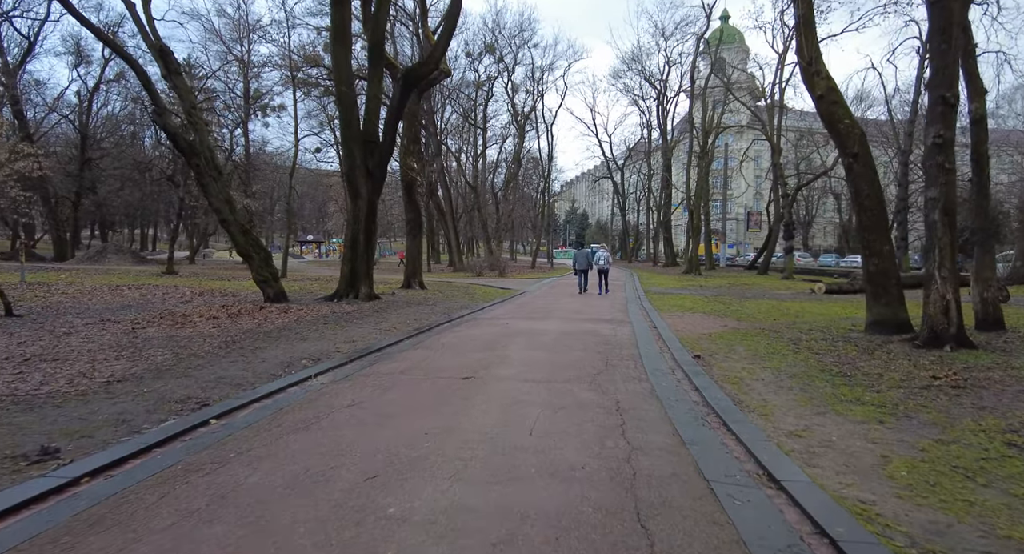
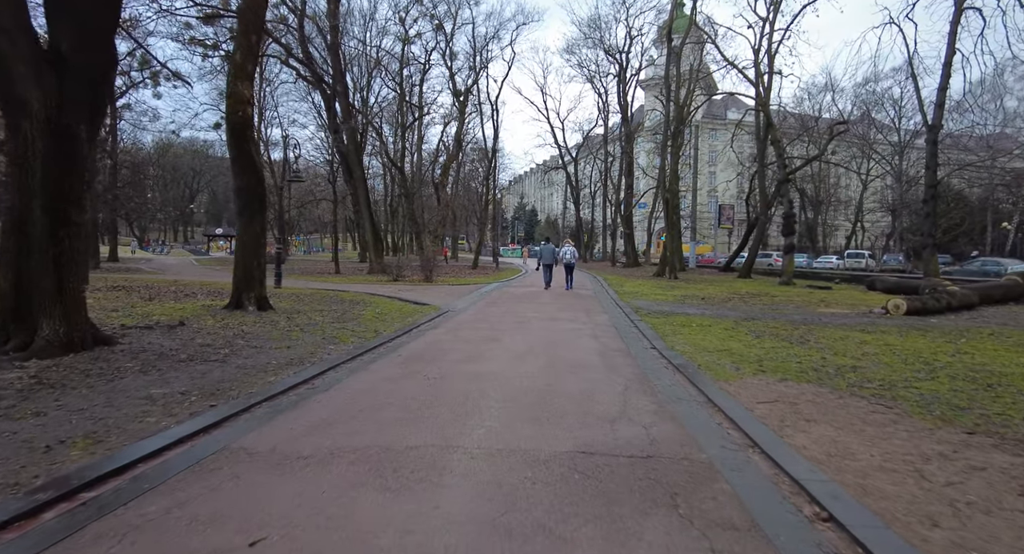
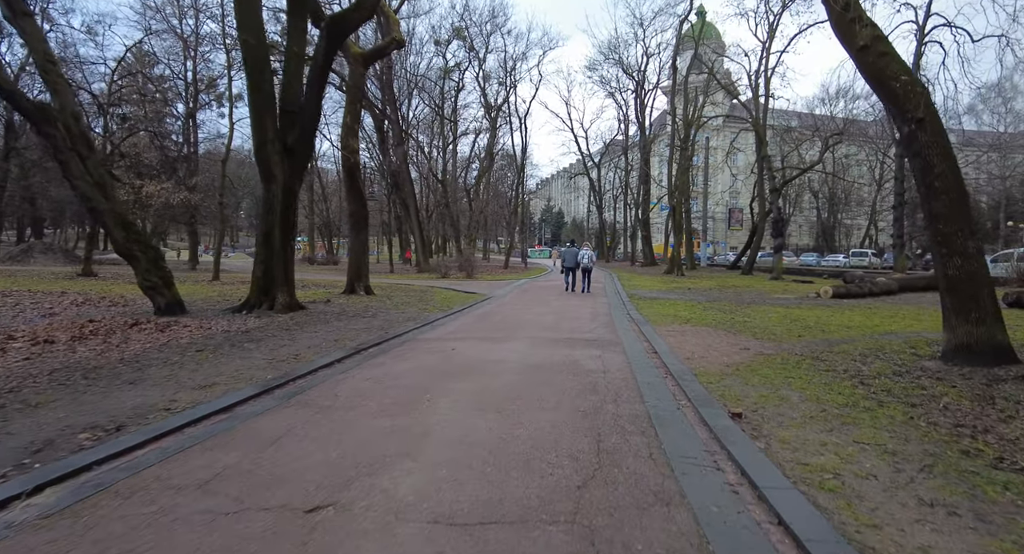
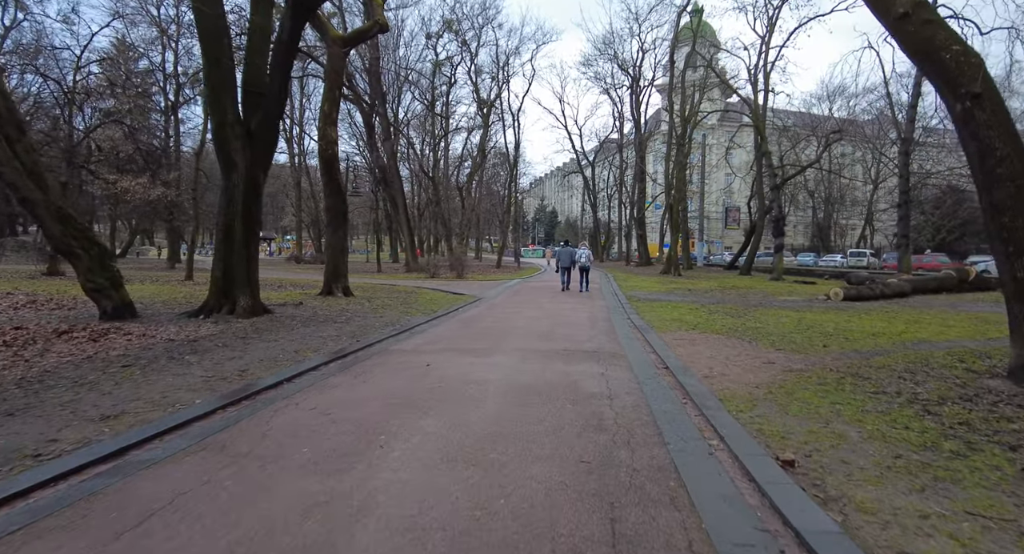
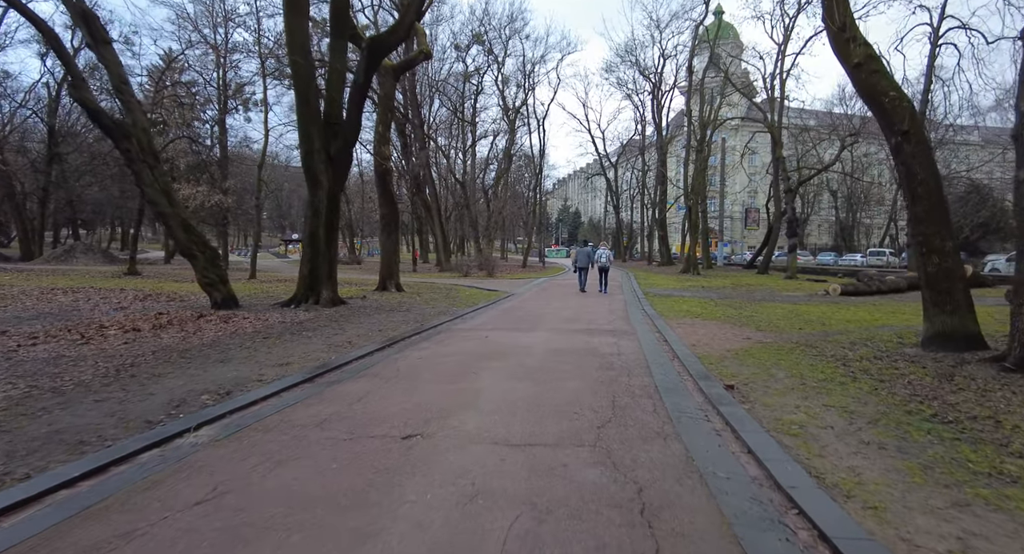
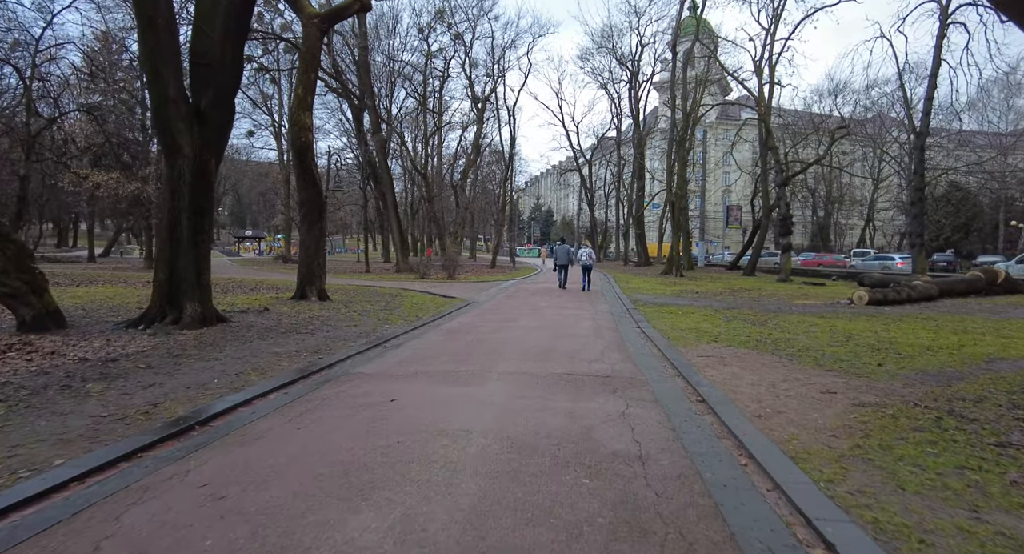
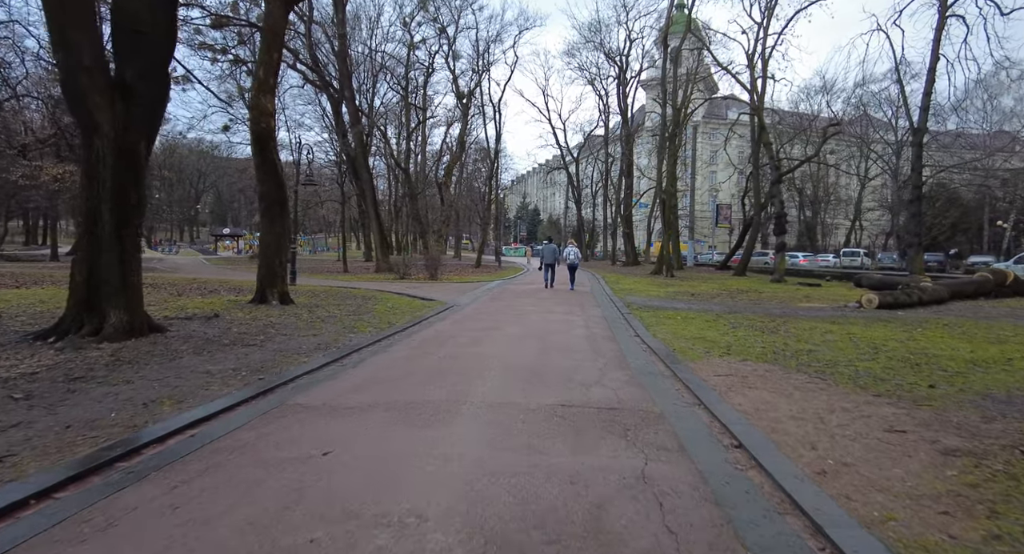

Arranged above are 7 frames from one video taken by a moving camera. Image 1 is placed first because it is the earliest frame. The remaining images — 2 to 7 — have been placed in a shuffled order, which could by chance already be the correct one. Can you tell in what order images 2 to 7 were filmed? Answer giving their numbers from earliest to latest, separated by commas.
5, 3, 4, 6, 7, 2
